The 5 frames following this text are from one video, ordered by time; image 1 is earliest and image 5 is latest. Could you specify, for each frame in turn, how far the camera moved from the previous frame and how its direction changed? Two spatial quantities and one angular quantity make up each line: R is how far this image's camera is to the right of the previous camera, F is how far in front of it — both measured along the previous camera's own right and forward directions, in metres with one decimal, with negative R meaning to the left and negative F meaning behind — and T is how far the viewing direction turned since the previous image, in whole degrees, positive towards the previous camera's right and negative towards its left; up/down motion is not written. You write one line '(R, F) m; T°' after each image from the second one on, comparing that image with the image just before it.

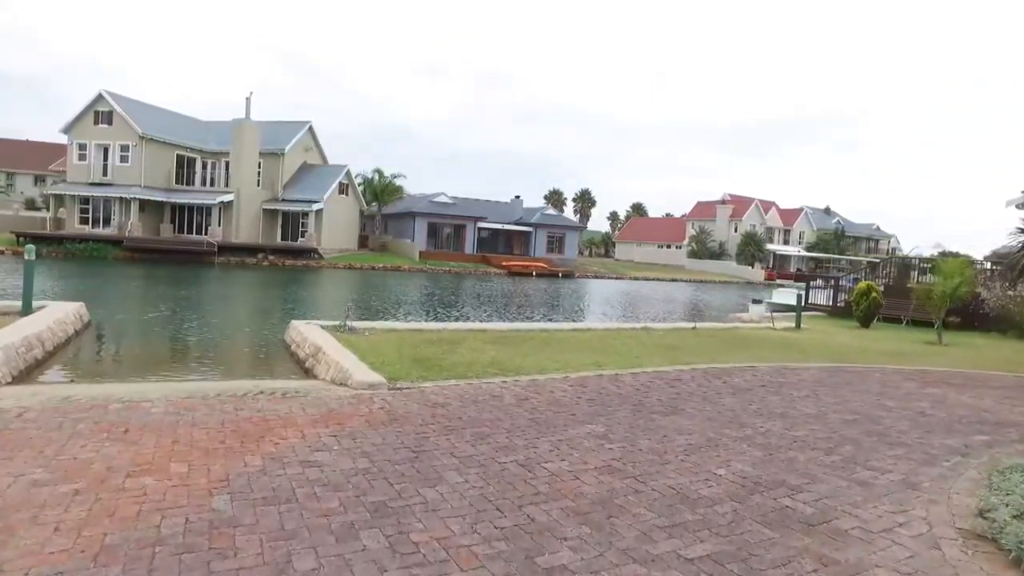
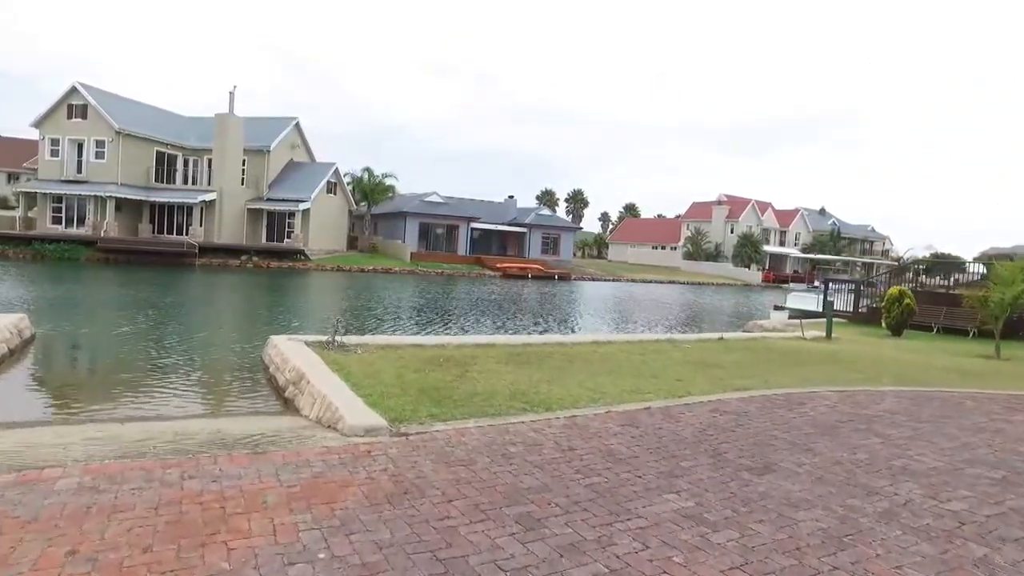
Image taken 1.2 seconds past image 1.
(-0.5, +1.8) m; +1°
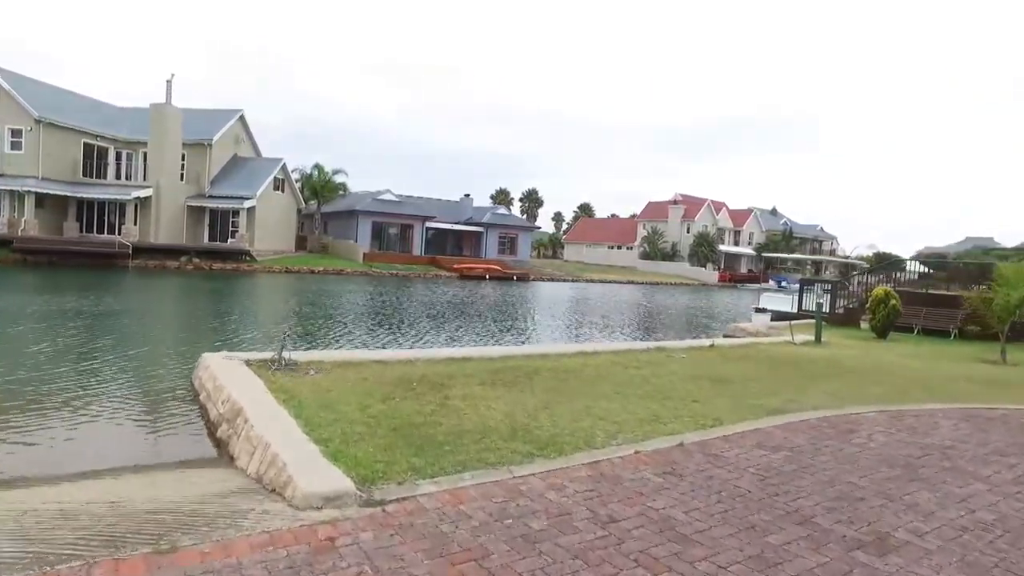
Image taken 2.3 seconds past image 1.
(-0.4, +1.7) m; +4°
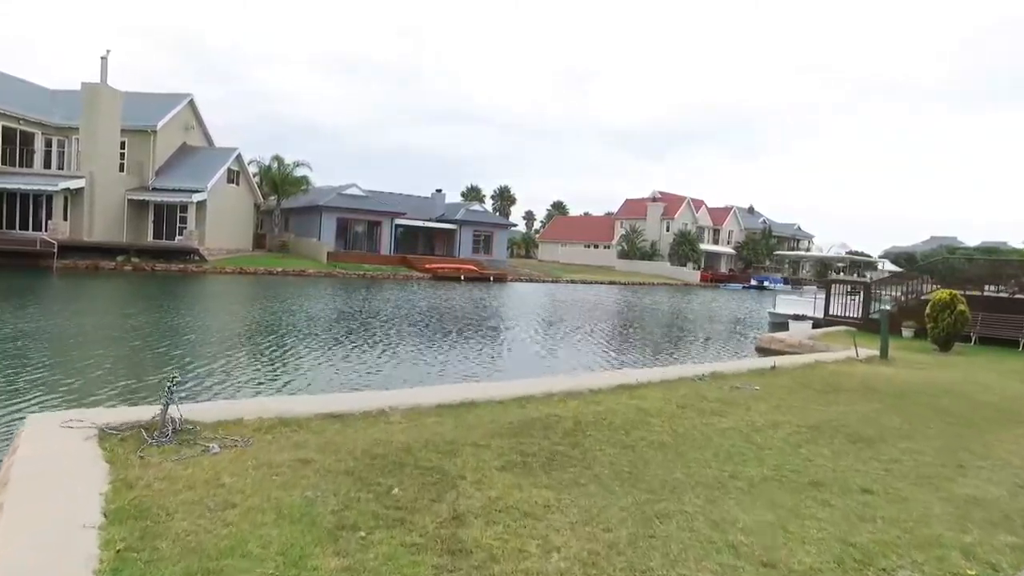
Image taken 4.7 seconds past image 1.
(-0.6, +3.7) m; +3°
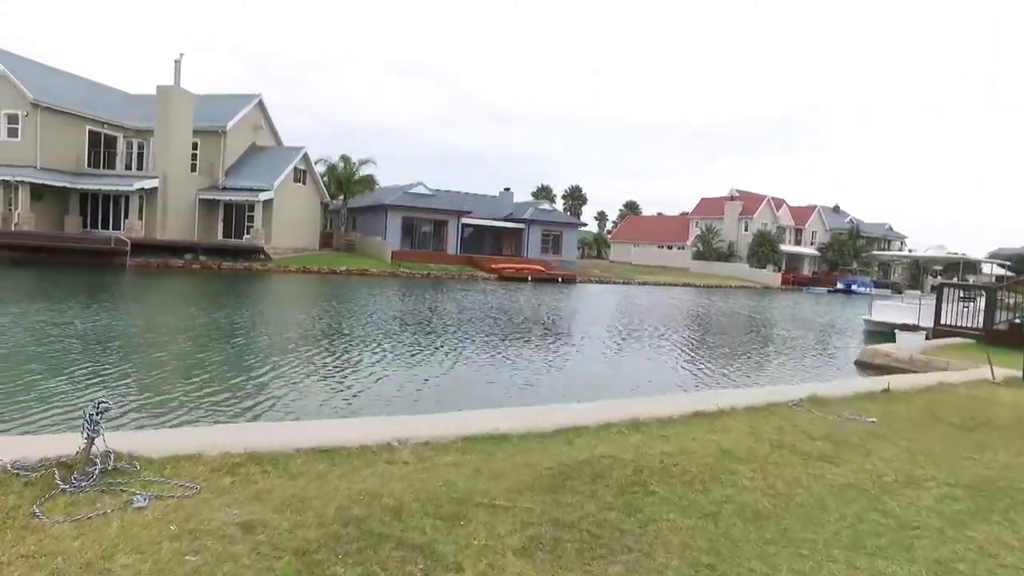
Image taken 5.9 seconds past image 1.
(+0.2, +1.7) m; -6°
